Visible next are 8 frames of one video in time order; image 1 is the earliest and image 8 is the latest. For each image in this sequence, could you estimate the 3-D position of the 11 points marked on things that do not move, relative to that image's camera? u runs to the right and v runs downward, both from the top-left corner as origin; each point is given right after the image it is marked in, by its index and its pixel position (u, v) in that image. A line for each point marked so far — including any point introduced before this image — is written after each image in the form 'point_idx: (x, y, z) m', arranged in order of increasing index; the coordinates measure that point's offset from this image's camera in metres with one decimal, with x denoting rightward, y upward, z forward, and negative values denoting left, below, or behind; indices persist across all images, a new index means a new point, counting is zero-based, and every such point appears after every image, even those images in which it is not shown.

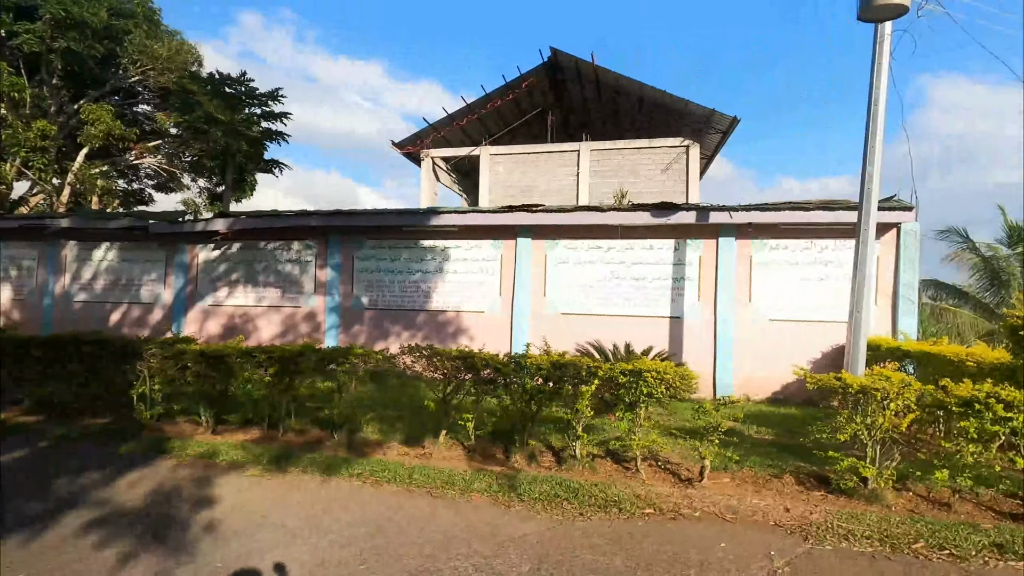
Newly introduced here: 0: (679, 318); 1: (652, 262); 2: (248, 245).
0: (+2.3, -0.4, +7.2) m
1: (+1.9, +0.3, +7.3) m
2: (-4.3, +0.7, +8.7) m
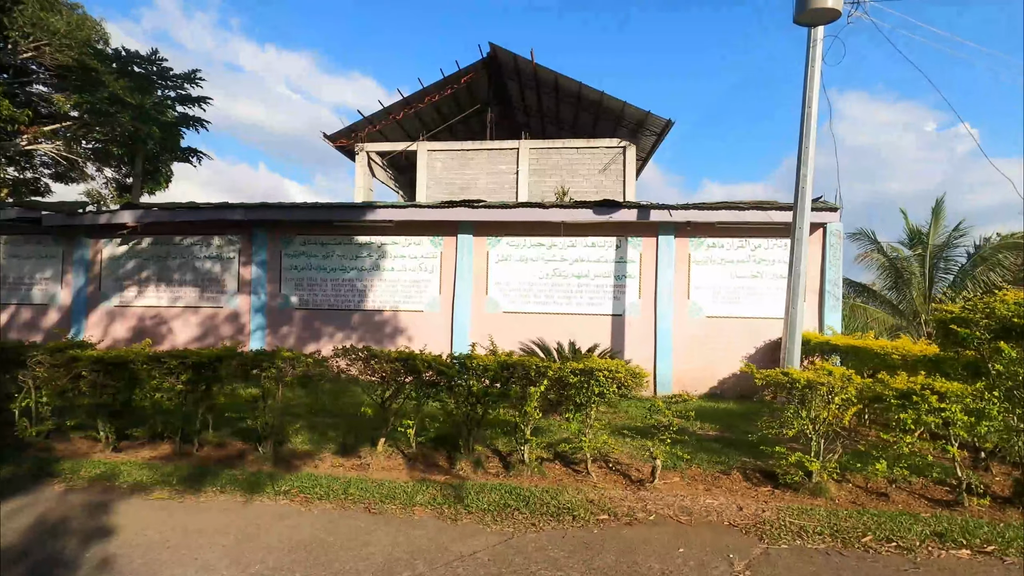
0: (+1.5, -0.4, +7.2) m
1: (+1.1, +0.4, +7.3) m
2: (-5.2, +0.7, +7.9) m
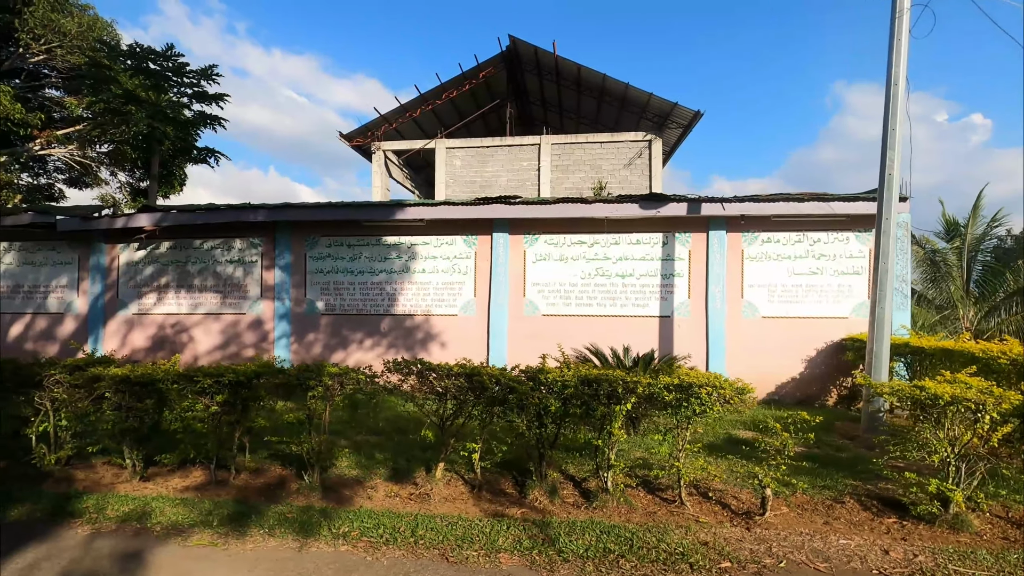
0: (+2.0, -0.4, +6.8) m
1: (+1.6, +0.4, +6.8) m
2: (-4.7, +0.6, +7.6) m
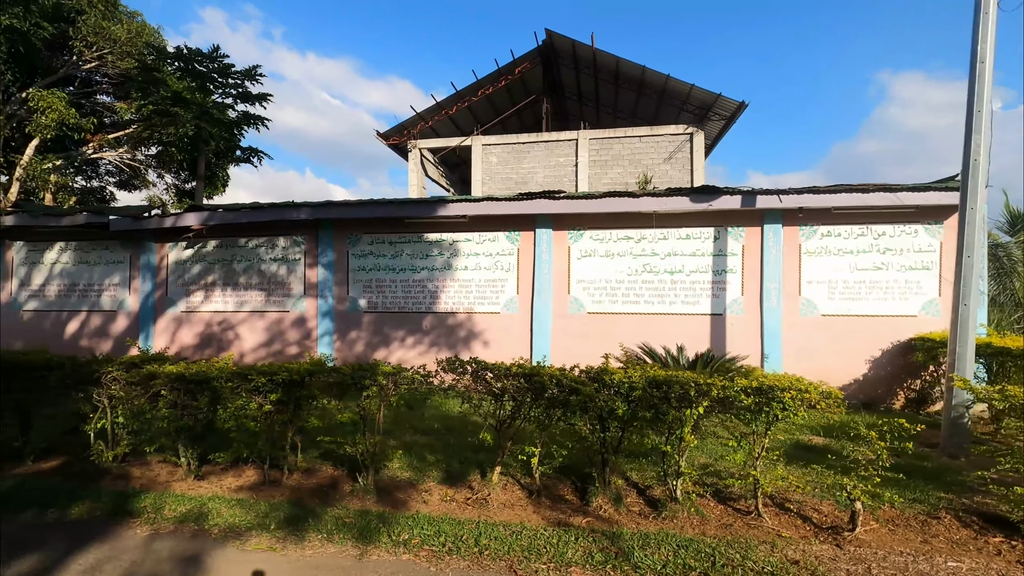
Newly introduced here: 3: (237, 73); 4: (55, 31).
0: (+2.5, -0.3, +6.5) m
1: (+2.2, +0.4, +6.6) m
2: (-4.1, +0.7, +7.7) m
3: (-4.3, +3.4, +8.4) m
4: (-10.3, +5.8, +12.0) m
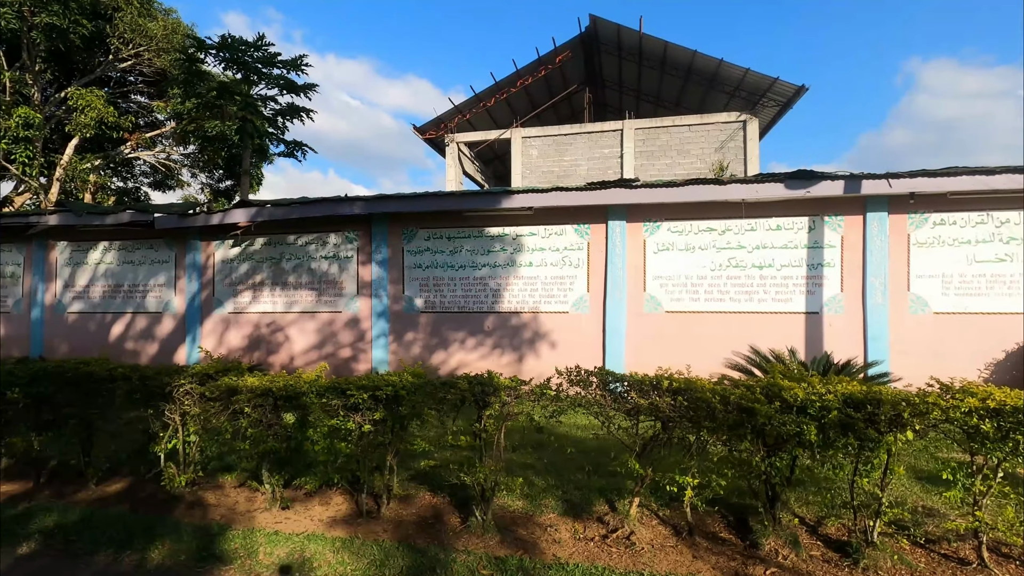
0: (+3.4, -0.3, +5.9) m
1: (+3.0, +0.5, +5.9) m
2: (-3.3, +0.7, +7.3) m
3: (-3.5, +3.4, +8.0) m
4: (-9.3, +5.8, +11.8) m
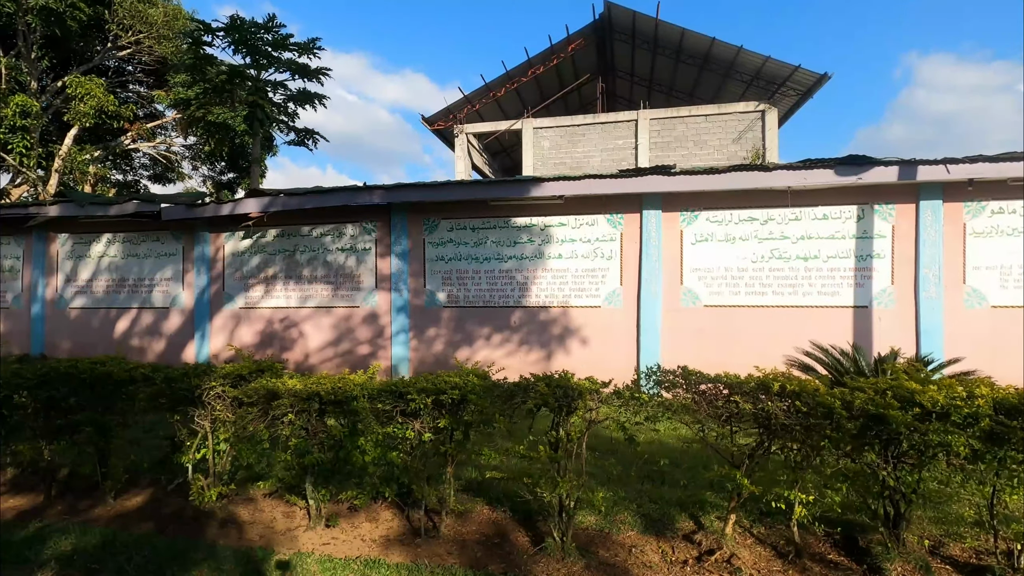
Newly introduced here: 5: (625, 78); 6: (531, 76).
0: (+3.7, -0.2, +5.6) m
1: (+3.3, +0.5, +5.6) m
2: (-2.9, +0.7, +6.9) m
3: (-3.1, +3.5, +7.7) m
4: (-9.0, +5.9, +11.4) m
5: (+3.3, +6.0, +15.2) m
6: (+0.5, +5.7, +14.2) m
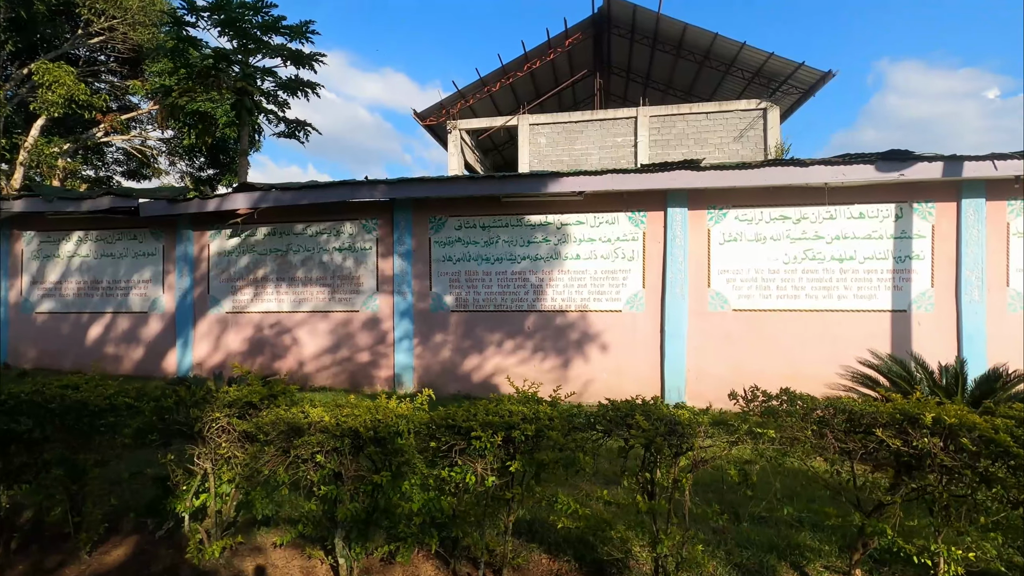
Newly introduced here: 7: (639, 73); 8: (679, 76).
0: (+3.9, -0.2, +5.2) m
1: (+3.5, +0.5, +5.3) m
2: (-2.8, +0.7, +6.4) m
3: (-3.0, +3.5, +7.1) m
4: (-9.1, +5.8, +10.7) m
5: (+3.1, +5.9, +14.8) m
6: (+0.4, +5.6, +13.8) m
7: (+3.5, +5.9, +14.7) m
8: (+4.4, +5.6, +14.1) m
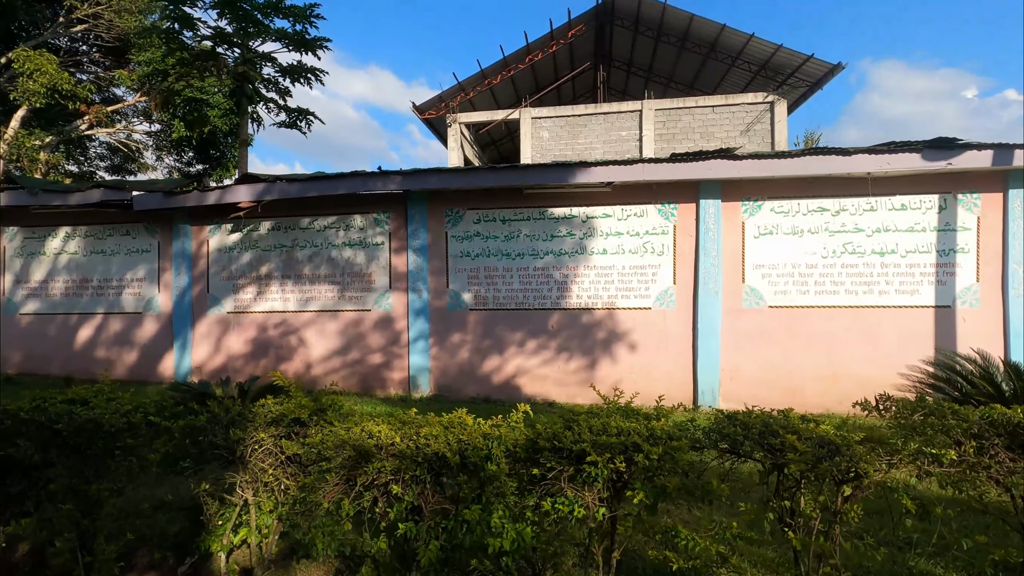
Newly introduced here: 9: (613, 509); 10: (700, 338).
0: (+4.1, -0.2, +5.0) m
1: (+3.8, +0.6, +5.1) m
2: (-2.6, +0.7, +6.0) m
3: (-2.8, +3.5, +6.7) m
4: (-9.0, +5.9, +10.1) m
5: (+3.1, +6.0, +14.6) m
6: (+0.4, +5.7, +13.4) m
7: (+3.6, +6.0, +14.4) m
8: (+4.5, +5.6, +13.8) m
9: (+0.3, -0.6, +1.5) m
10: (+1.9, -0.5, +5.3) m
